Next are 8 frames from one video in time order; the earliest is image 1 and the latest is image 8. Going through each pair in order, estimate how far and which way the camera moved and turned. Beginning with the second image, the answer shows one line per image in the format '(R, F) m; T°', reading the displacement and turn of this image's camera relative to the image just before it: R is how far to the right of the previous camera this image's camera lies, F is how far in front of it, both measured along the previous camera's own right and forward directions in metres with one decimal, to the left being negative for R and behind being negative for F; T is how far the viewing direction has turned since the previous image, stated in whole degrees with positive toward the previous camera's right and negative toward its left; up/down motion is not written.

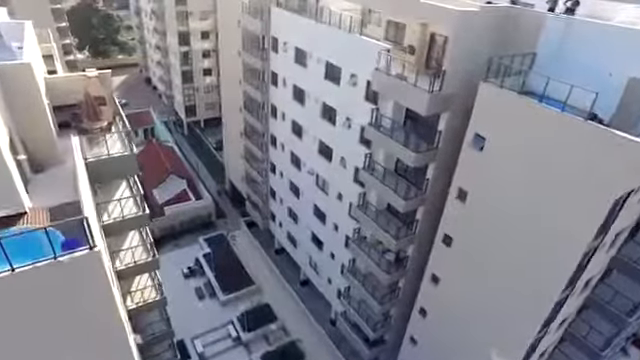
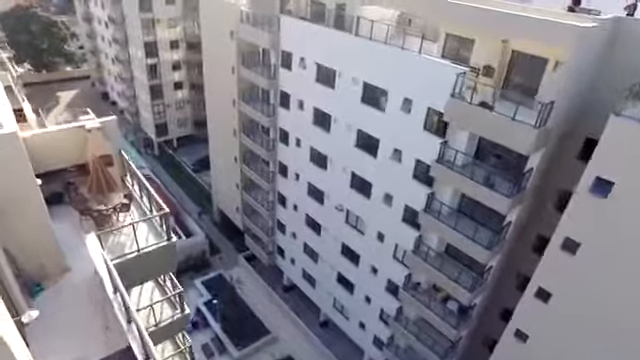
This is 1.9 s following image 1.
(-3.7, +3.4) m; +6°
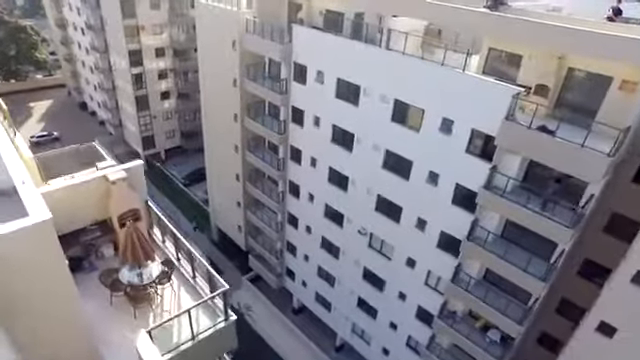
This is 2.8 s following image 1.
(-2.0, +1.5) m; +3°
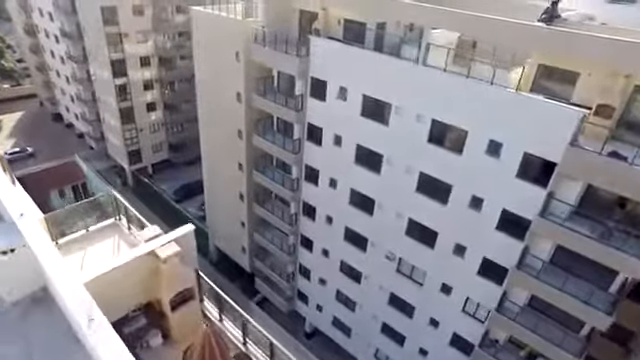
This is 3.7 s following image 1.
(-2.1, +1.4) m; +3°
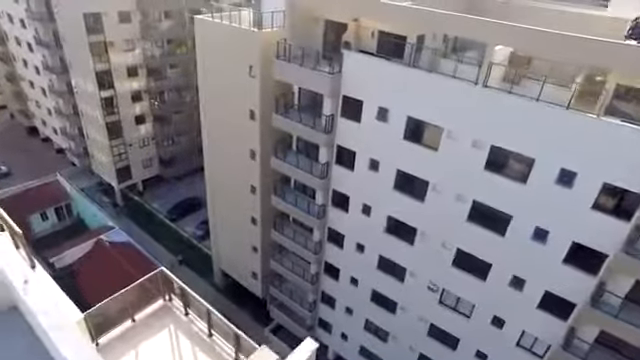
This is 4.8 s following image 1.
(-2.4, +1.7) m; +3°
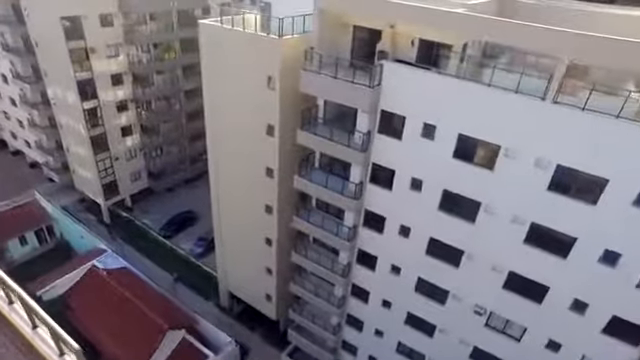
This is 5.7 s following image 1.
(-2.4, +1.5) m; +4°
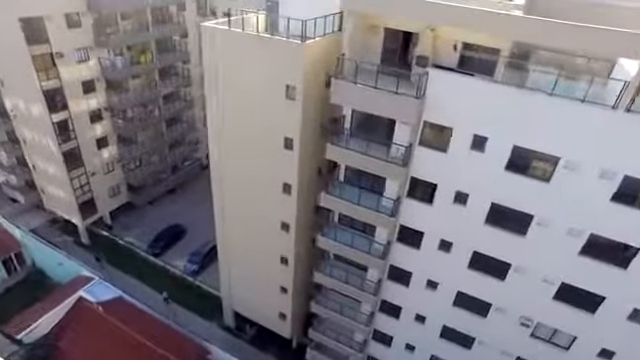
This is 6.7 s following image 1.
(-2.6, +1.5) m; +5°
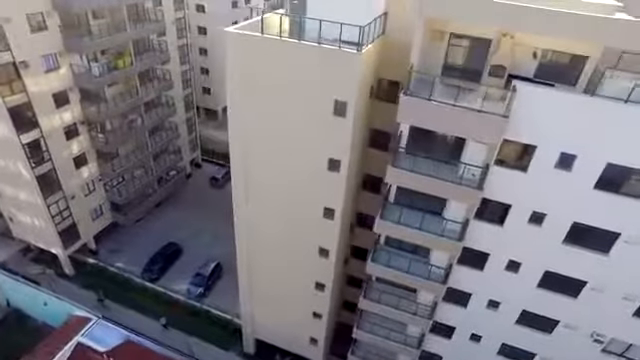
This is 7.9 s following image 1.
(-3.3, +2.0) m; +6°
